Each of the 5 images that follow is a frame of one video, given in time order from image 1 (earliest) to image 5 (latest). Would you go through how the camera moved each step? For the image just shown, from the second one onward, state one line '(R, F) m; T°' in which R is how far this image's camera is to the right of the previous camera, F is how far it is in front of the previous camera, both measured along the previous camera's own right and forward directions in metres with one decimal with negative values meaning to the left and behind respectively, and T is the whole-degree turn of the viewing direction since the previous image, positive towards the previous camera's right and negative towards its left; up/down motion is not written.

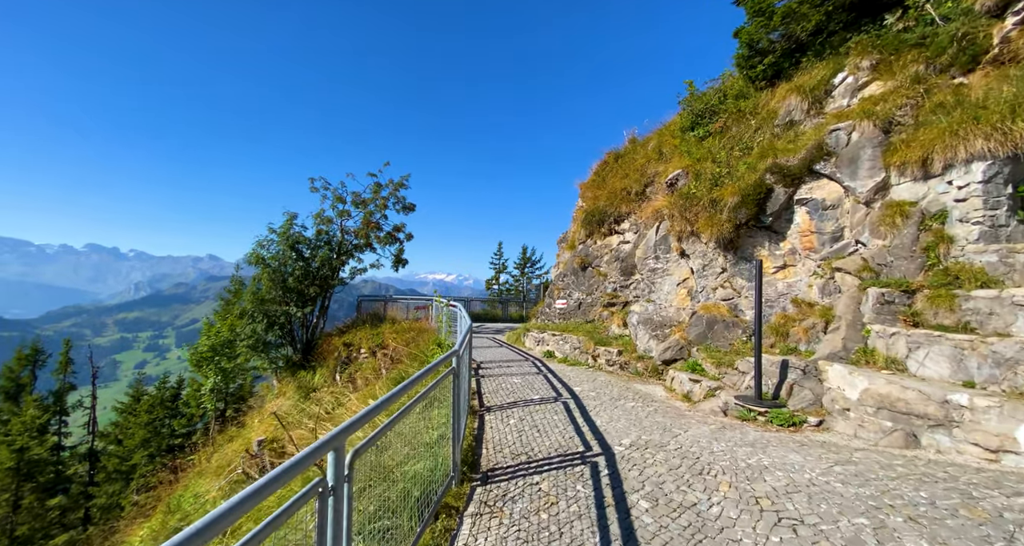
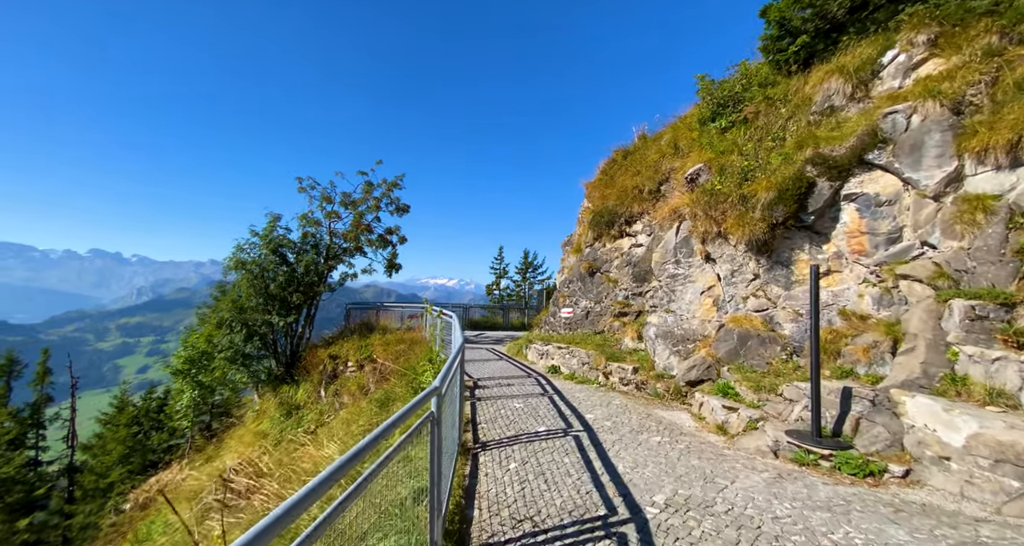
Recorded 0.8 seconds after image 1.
(0.0, +1.0) m; 0°
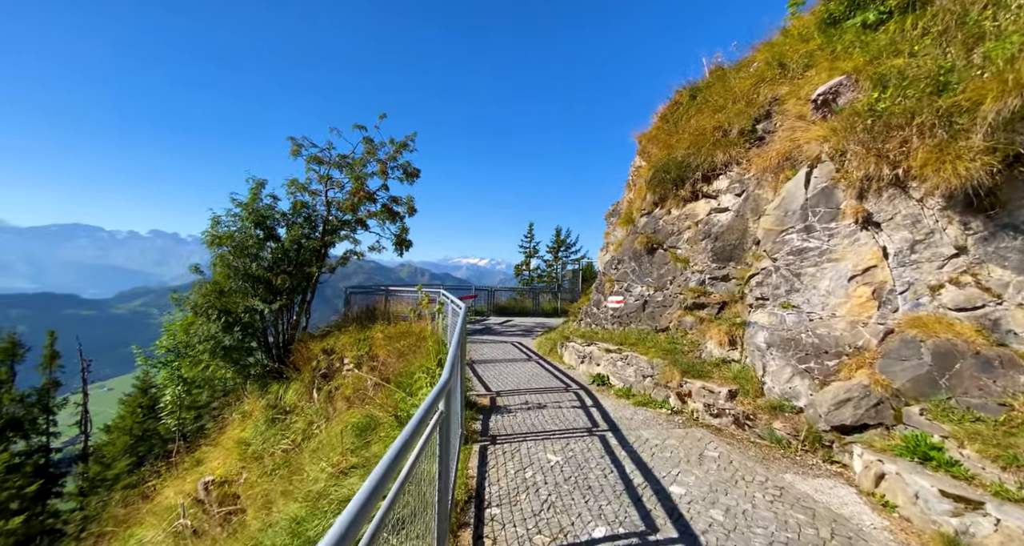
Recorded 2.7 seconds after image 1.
(0.0, +2.6) m; -4°
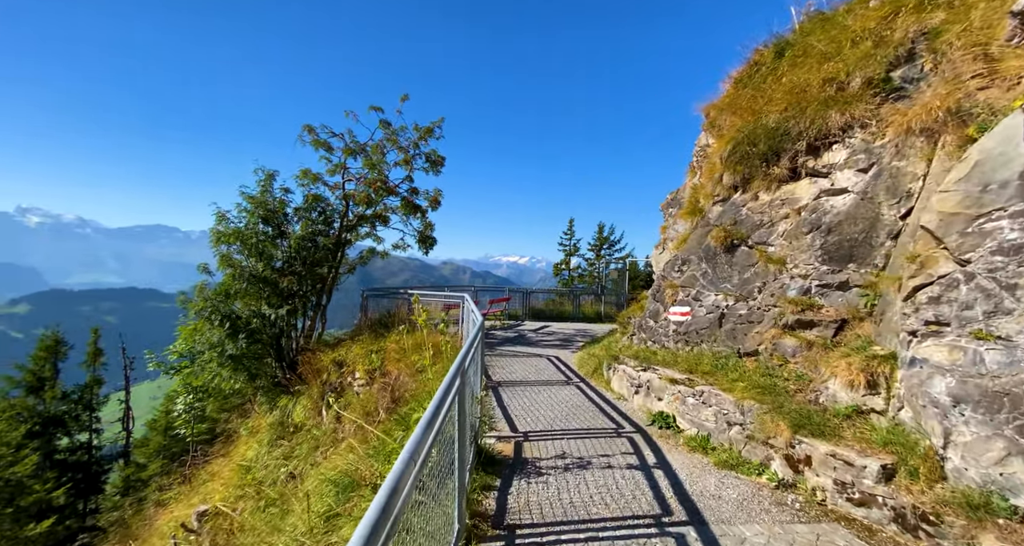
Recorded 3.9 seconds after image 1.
(+0.1, +1.6) m; -6°
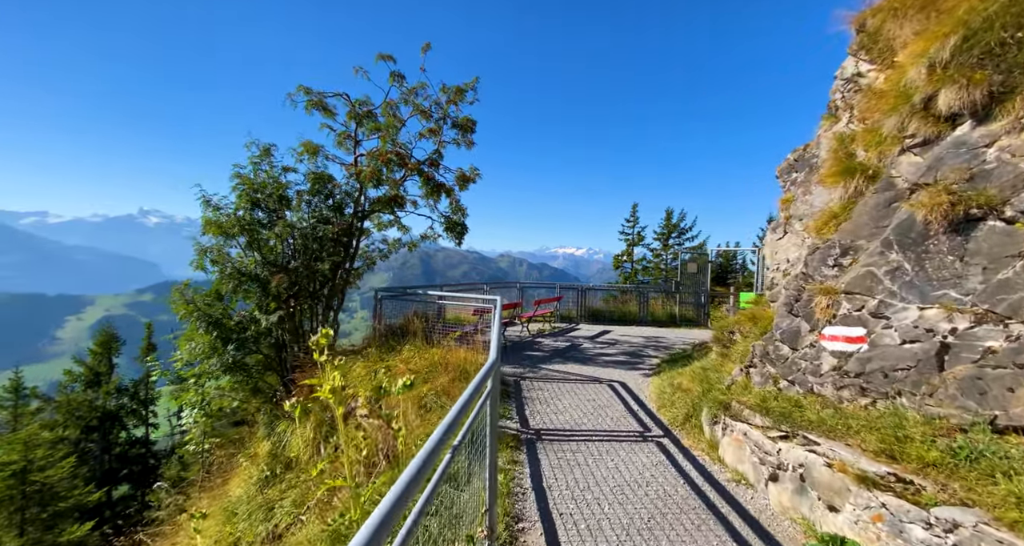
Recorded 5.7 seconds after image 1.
(+0.1, +2.4) m; -8°
